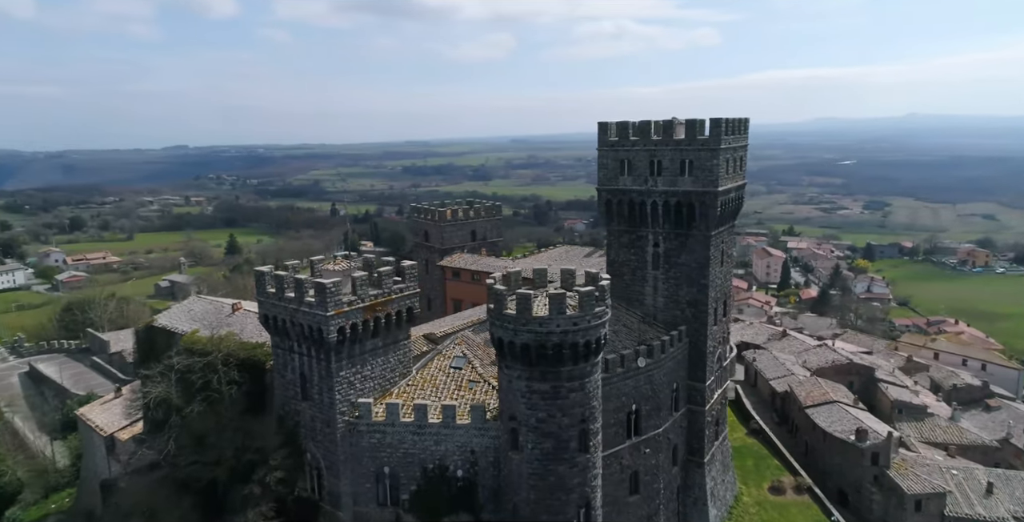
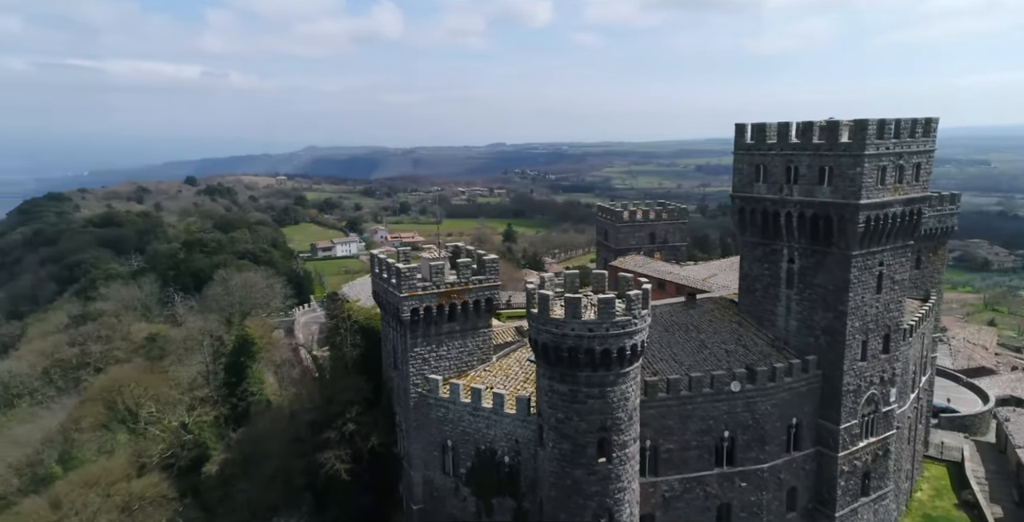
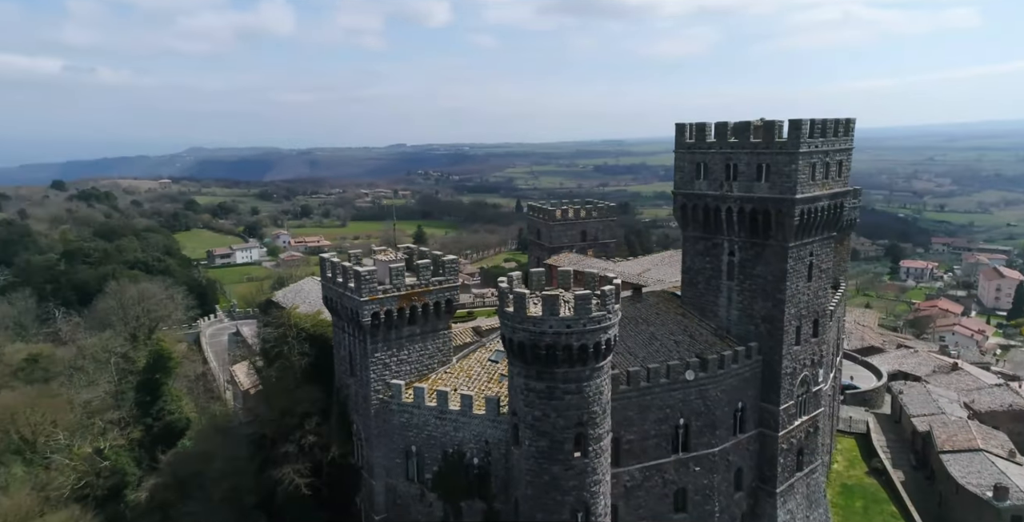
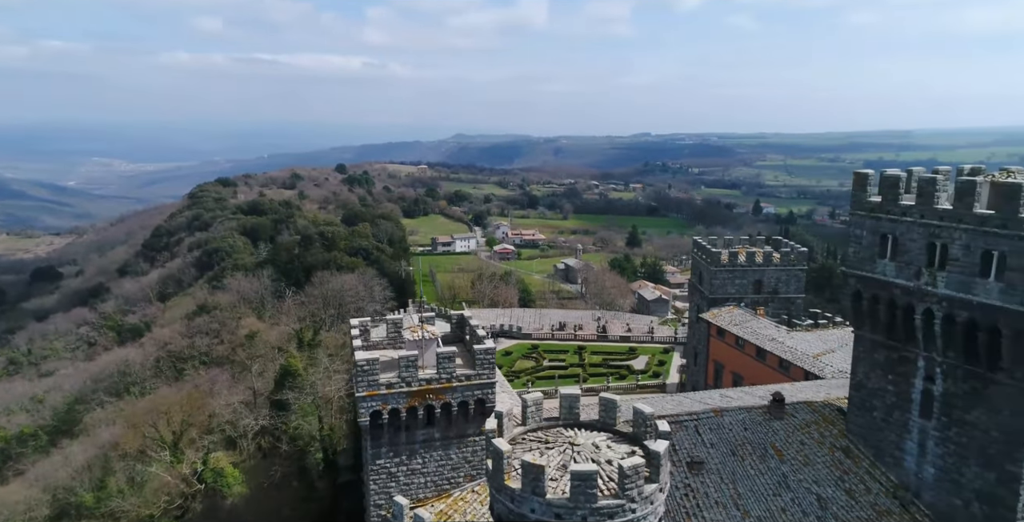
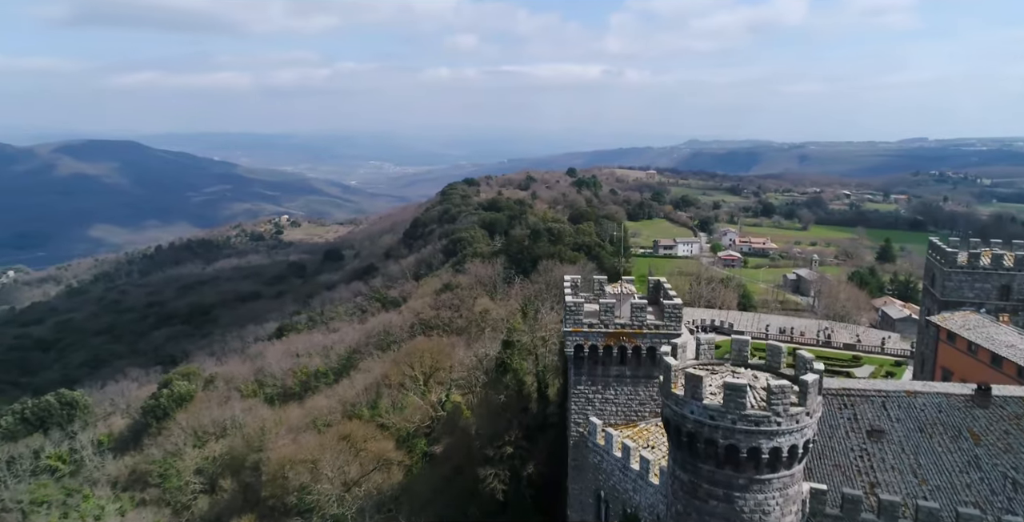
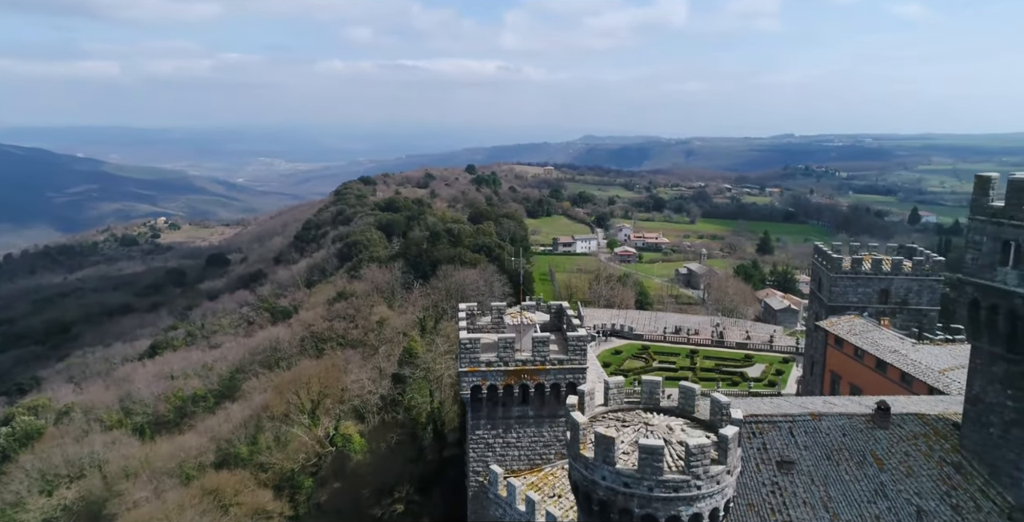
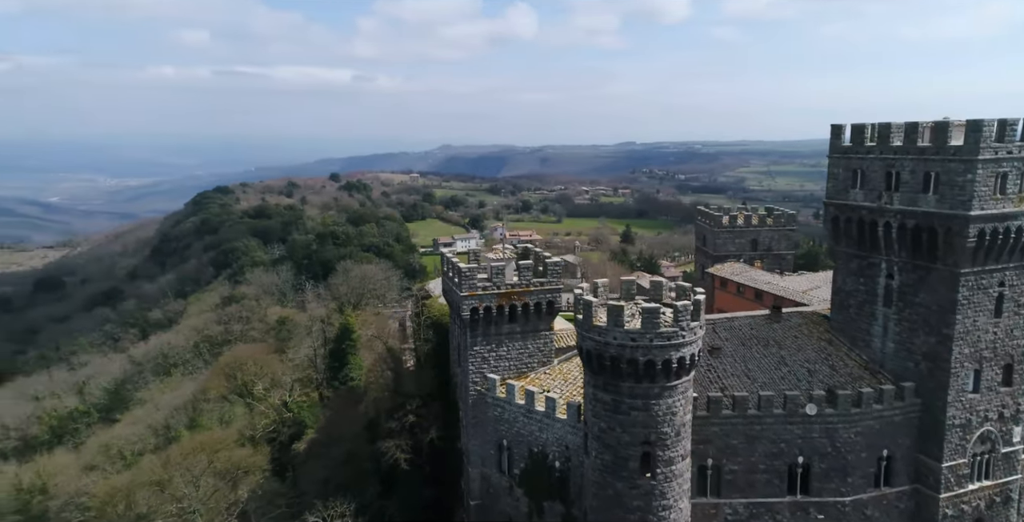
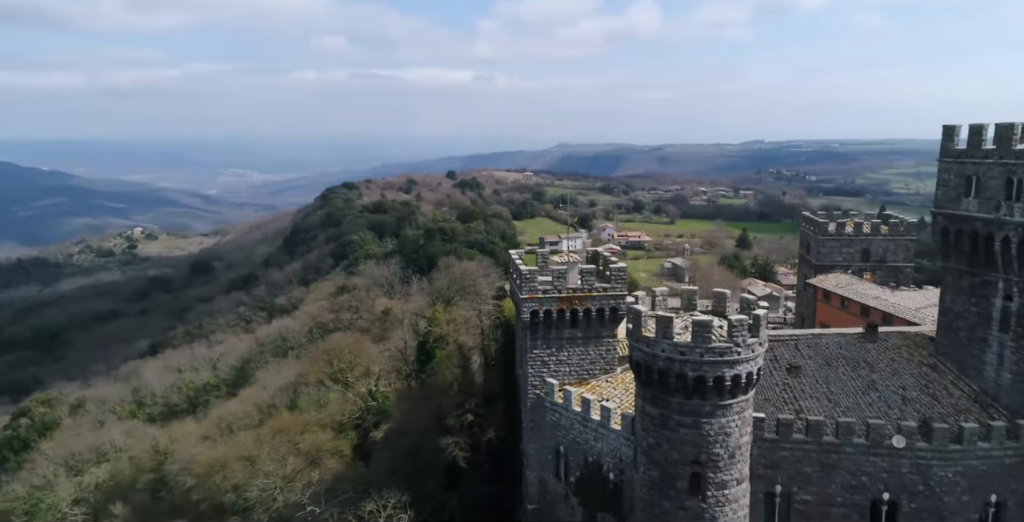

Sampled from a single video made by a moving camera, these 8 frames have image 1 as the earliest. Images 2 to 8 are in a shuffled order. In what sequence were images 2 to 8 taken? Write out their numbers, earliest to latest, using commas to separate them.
3, 2, 7, 8, 5, 6, 4
